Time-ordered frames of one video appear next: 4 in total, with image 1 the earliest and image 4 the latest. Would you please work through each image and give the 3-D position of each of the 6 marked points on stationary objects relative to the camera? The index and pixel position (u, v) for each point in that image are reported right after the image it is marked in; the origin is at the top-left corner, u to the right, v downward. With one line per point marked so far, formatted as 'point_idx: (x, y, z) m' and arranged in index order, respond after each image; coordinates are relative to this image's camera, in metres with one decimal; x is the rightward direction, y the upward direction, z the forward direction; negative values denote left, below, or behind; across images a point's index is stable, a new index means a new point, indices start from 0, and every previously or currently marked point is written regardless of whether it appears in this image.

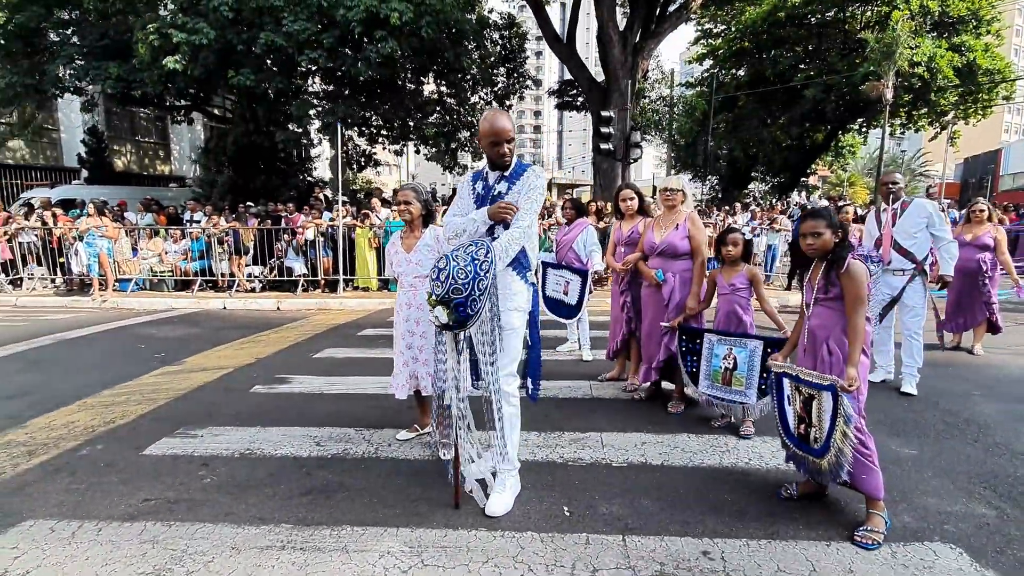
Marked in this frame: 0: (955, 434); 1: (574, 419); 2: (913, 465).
0: (+3.5, -1.2, +3.9) m
1: (+0.5, -1.1, +4.2) m
2: (+2.7, -1.2, +3.4) m
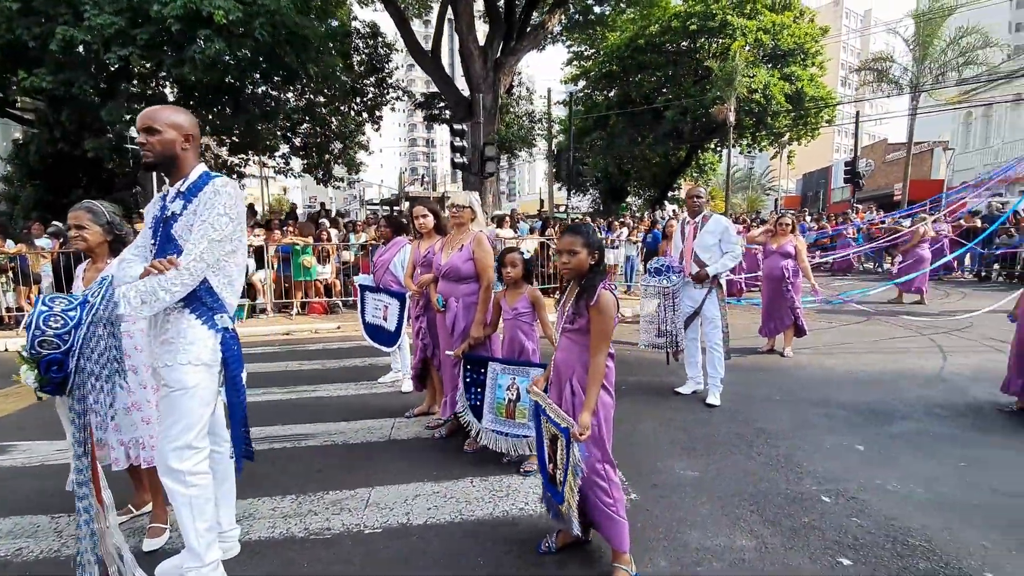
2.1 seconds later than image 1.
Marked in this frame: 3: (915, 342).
0: (+1.8, -1.3, +3.9) m
1: (-1.2, -1.3, +3.6) m
2: (+1.2, -1.3, +3.2) m
3: (+6.3, -0.8, +7.7) m
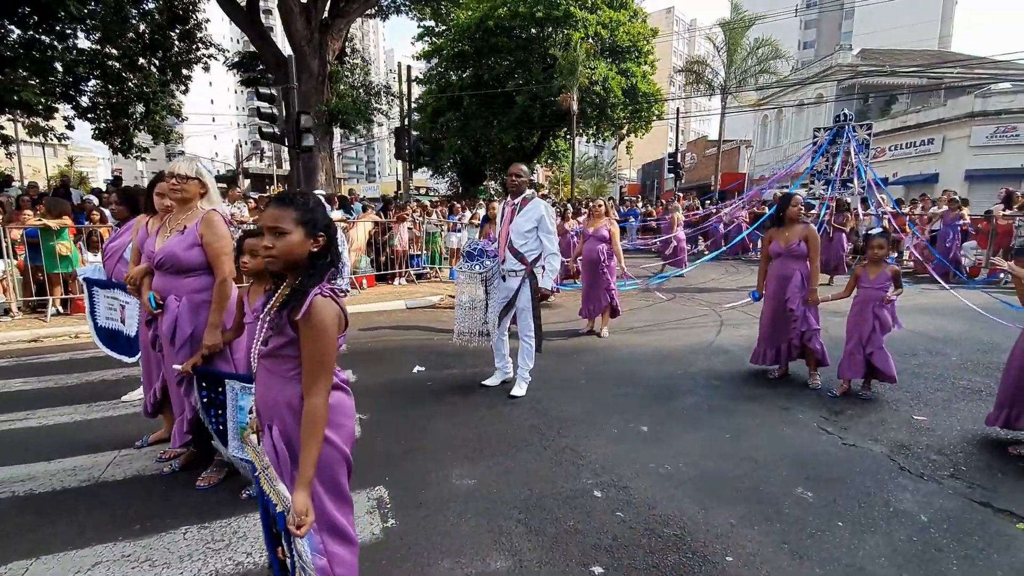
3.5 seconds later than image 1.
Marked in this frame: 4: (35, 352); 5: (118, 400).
0: (+0.1, -1.2, +3.7) m
1: (-2.7, -1.3, +2.6) m
2: (-0.3, -1.3, +2.9) m
3: (+3.4, -0.5, +8.5) m
4: (-6.8, -0.9, +7.0) m
5: (-3.6, -1.0, +4.6) m
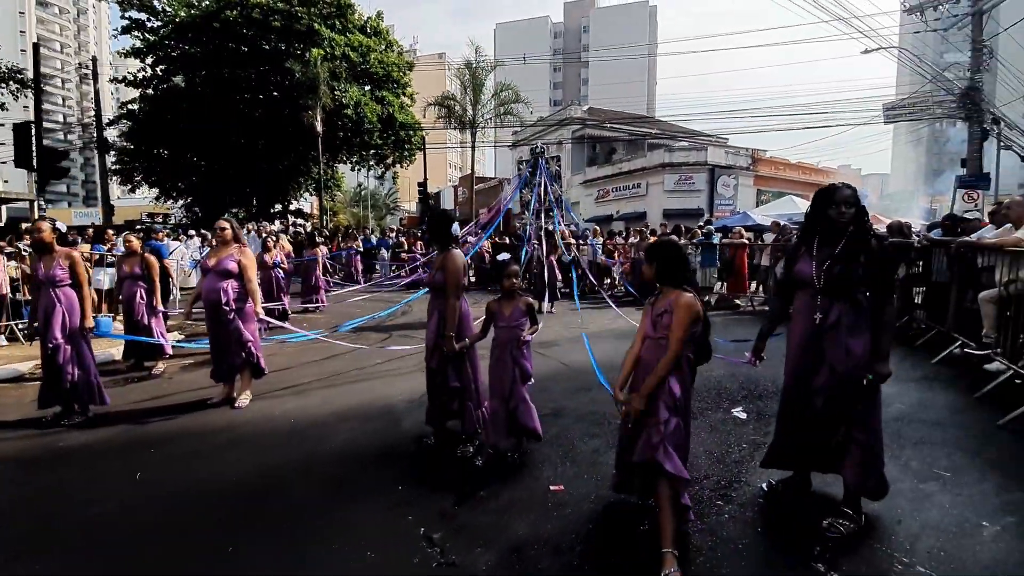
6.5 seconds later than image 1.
0: (-2.6, -1.5, +1.6) m
1: (-4.7, -1.7, -0.6) m
2: (-2.6, -1.6, +0.6) m
3: (-1.5, -1.1, +7.3) m
4: (-10.2, -1.7, +1.8) m
5: (-6.4, -1.6, +0.9) m
